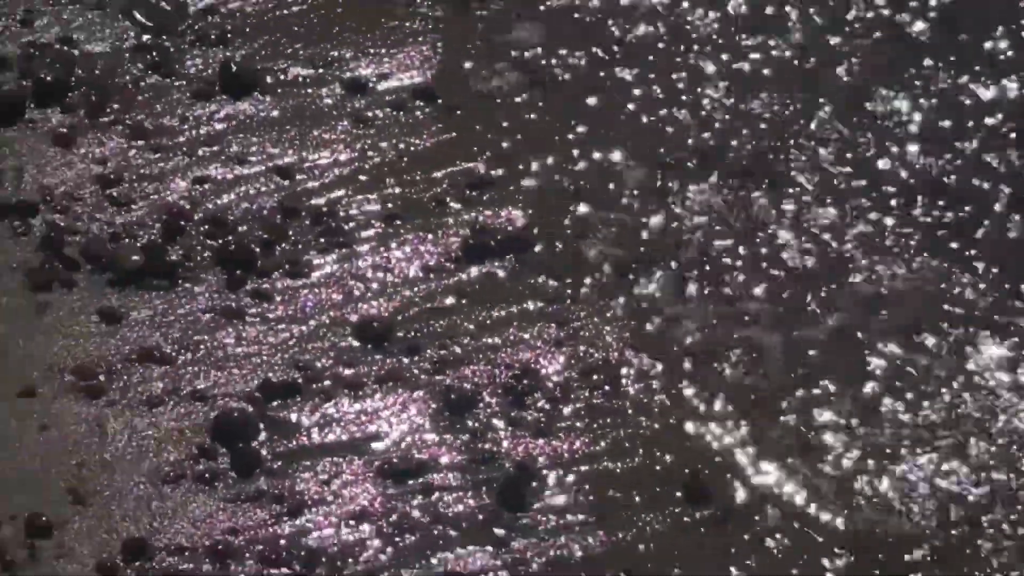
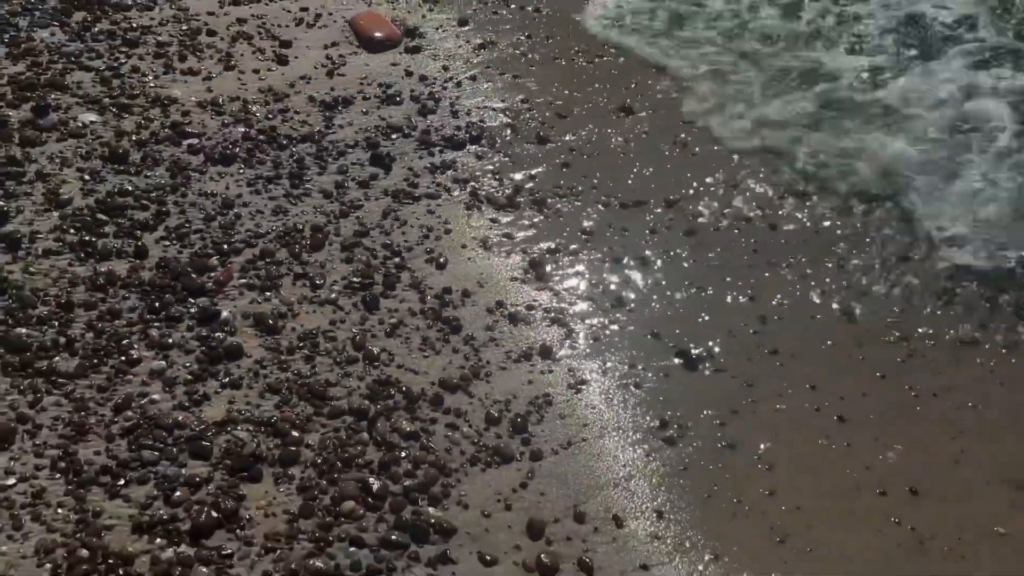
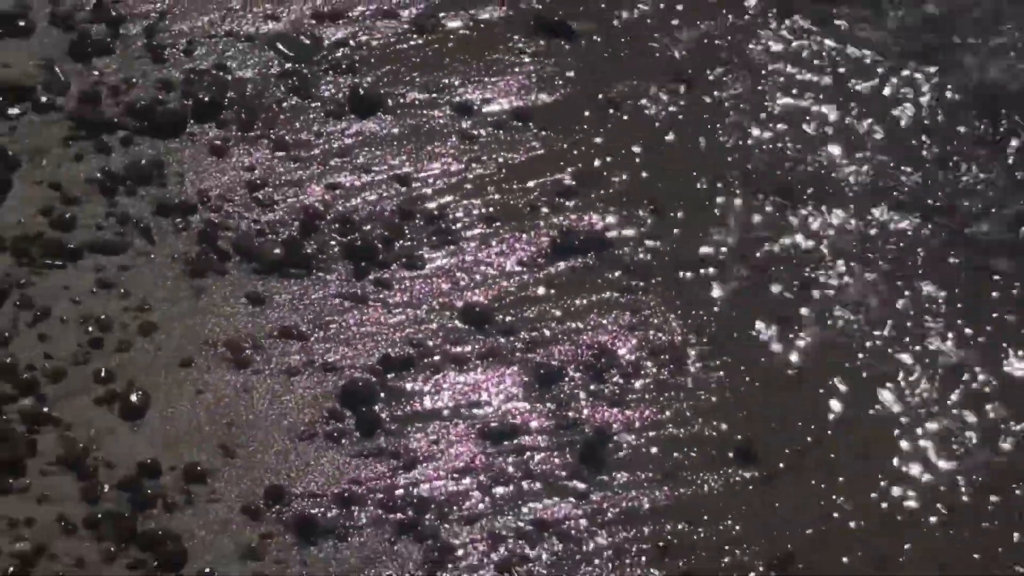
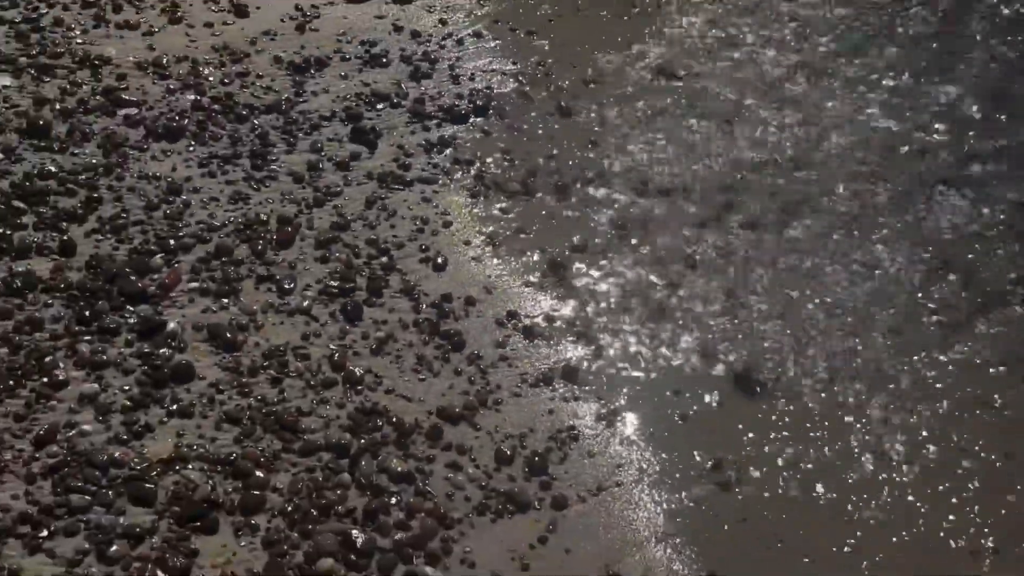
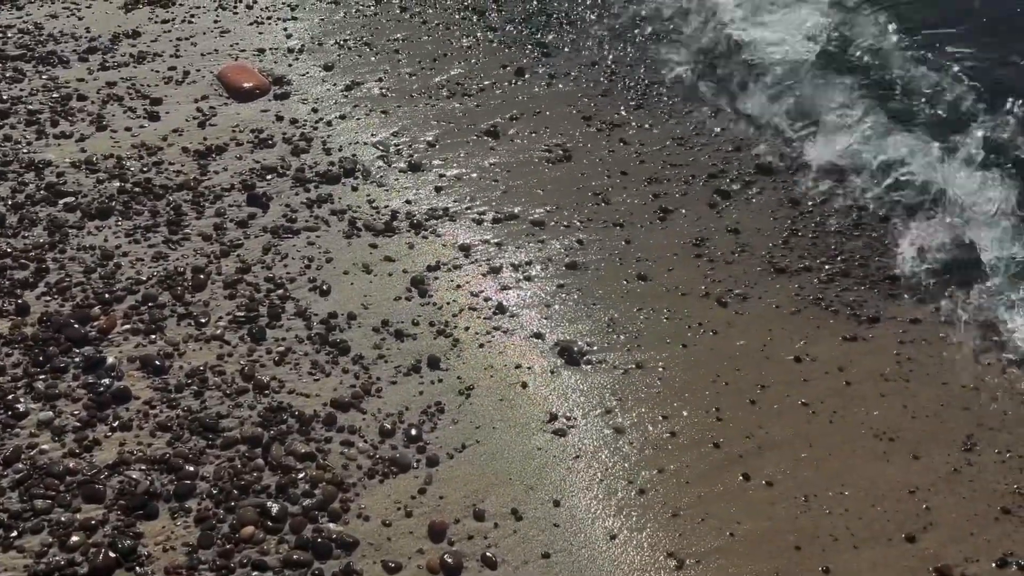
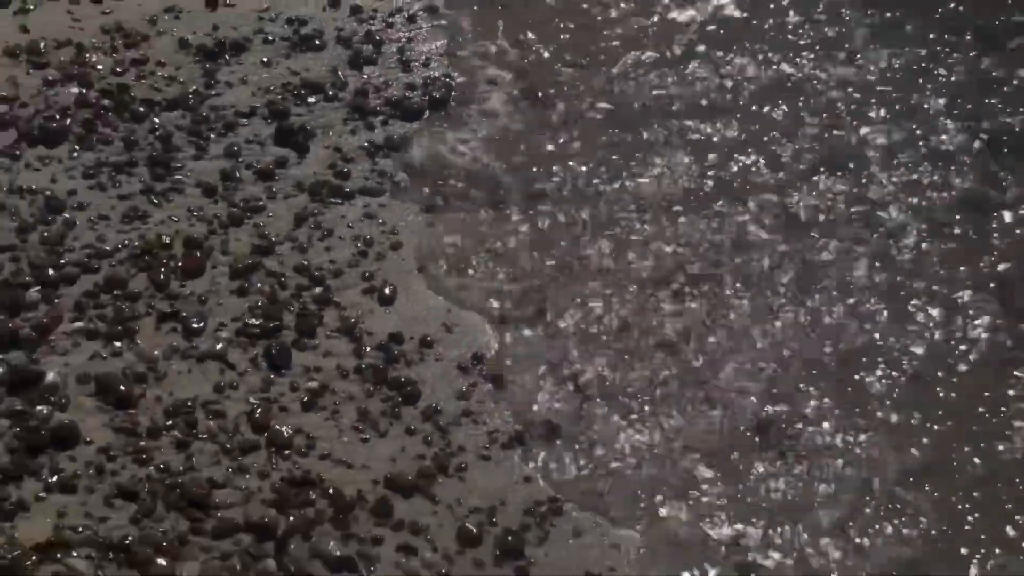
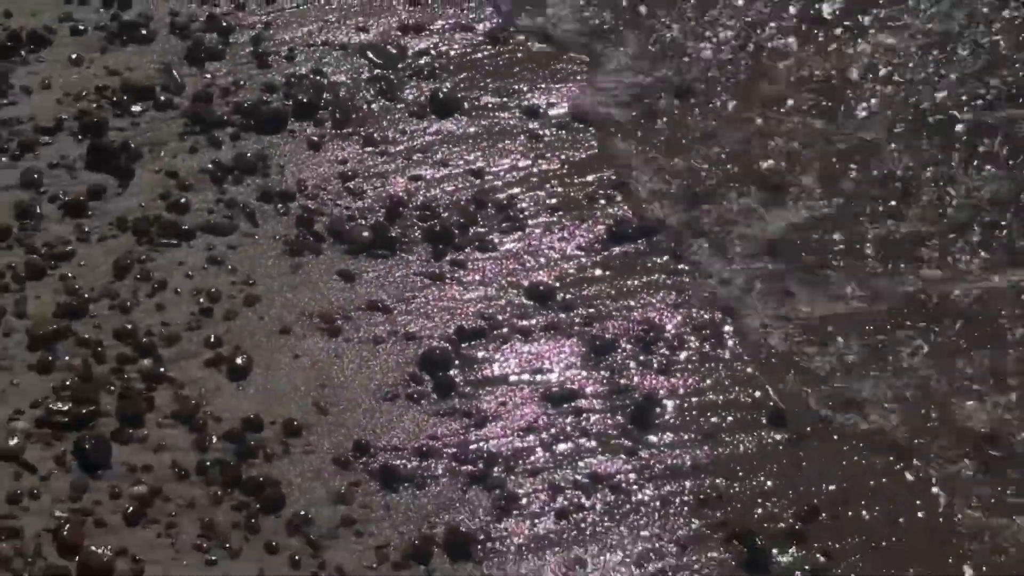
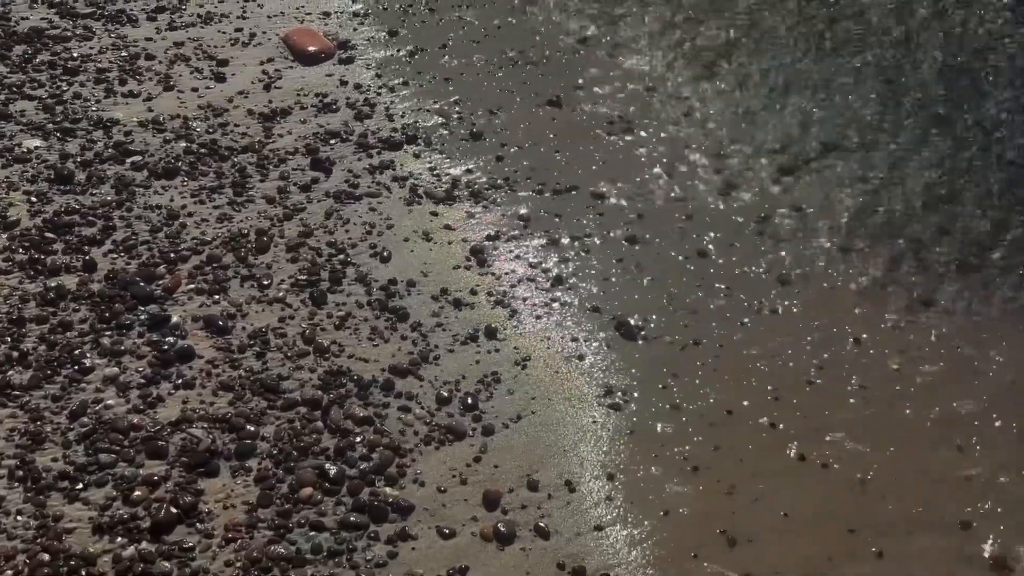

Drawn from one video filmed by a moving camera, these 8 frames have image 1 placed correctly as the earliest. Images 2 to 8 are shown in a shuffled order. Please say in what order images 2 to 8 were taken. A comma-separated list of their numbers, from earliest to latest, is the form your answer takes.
3, 7, 6, 4, 2, 8, 5
